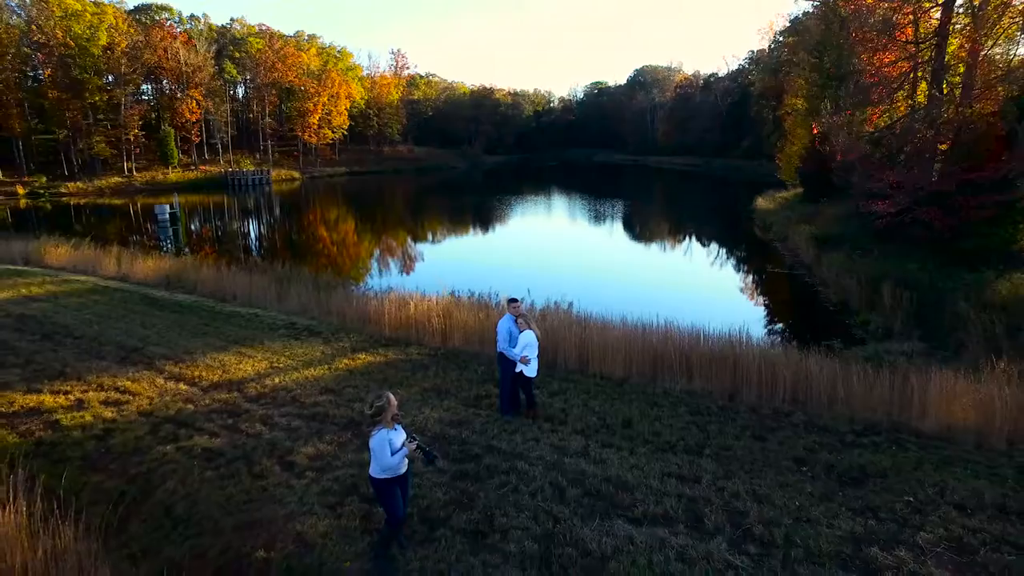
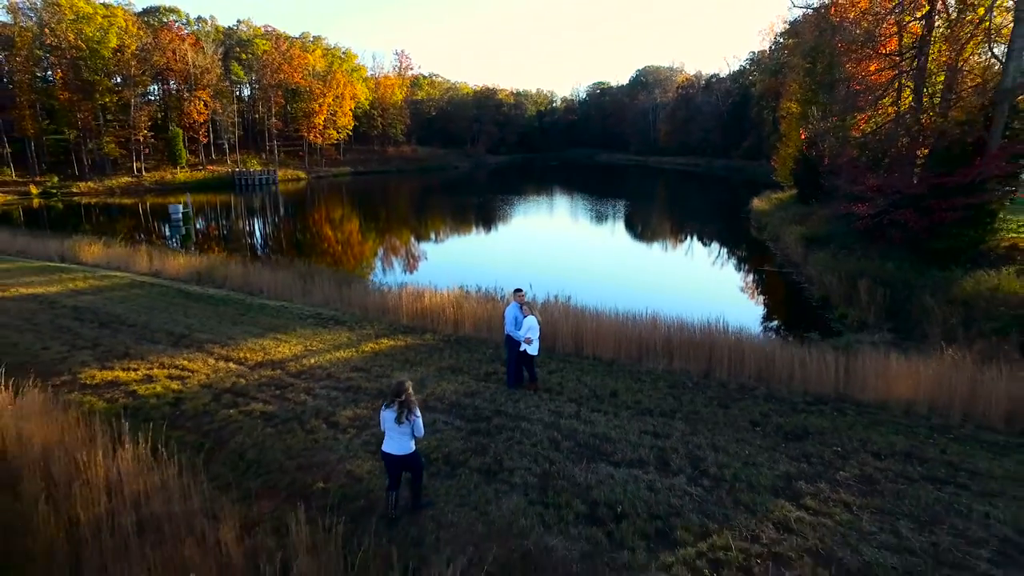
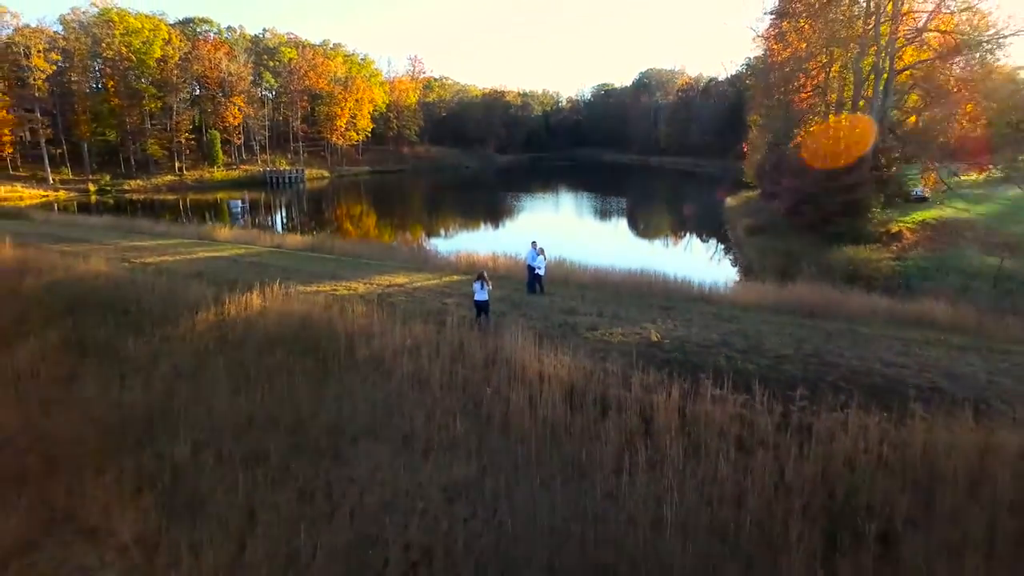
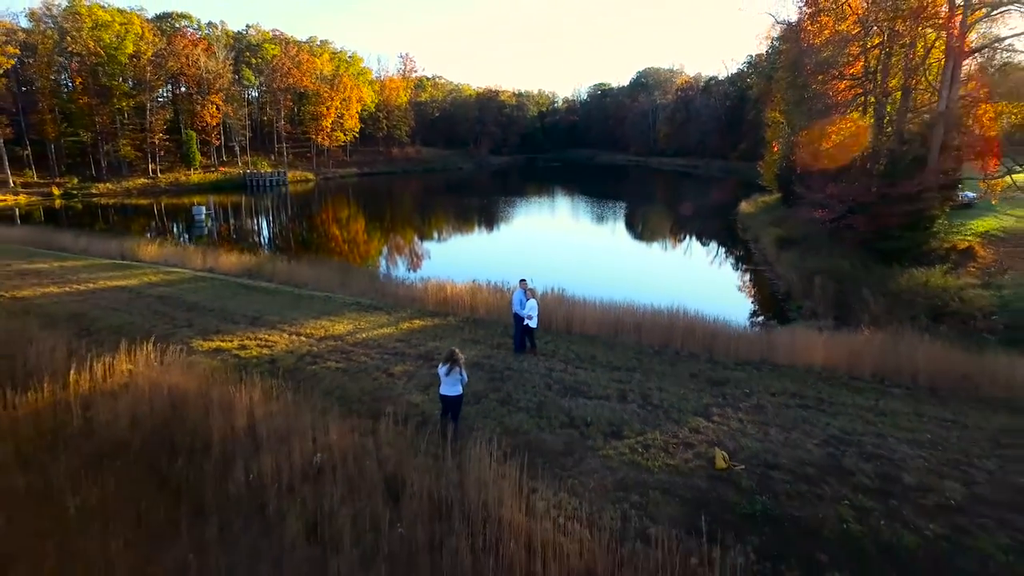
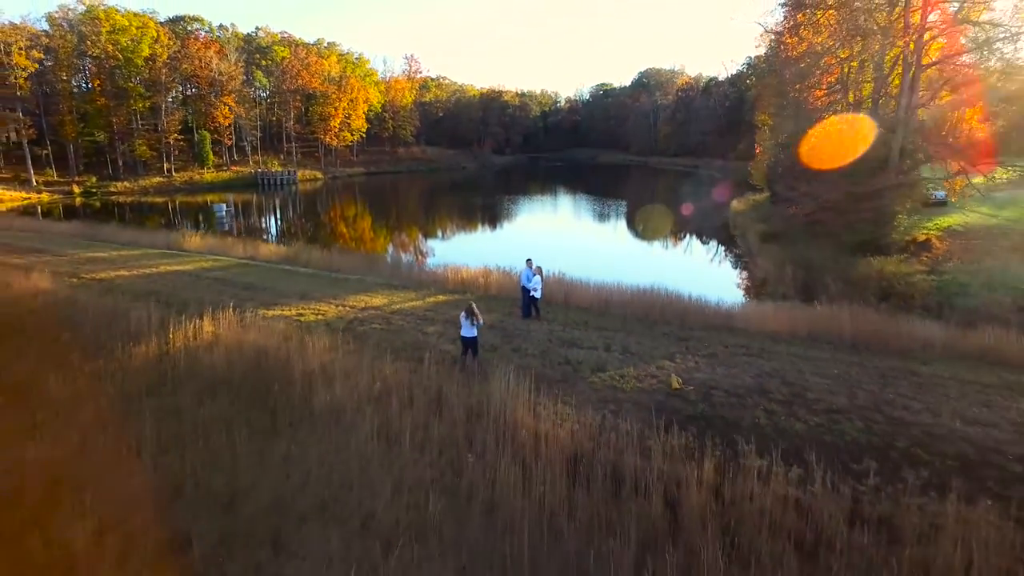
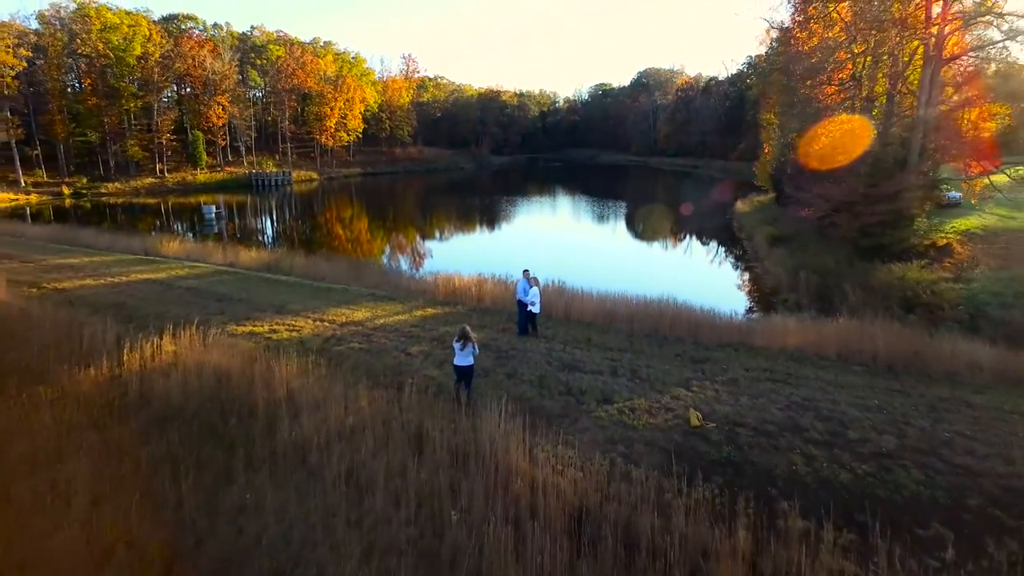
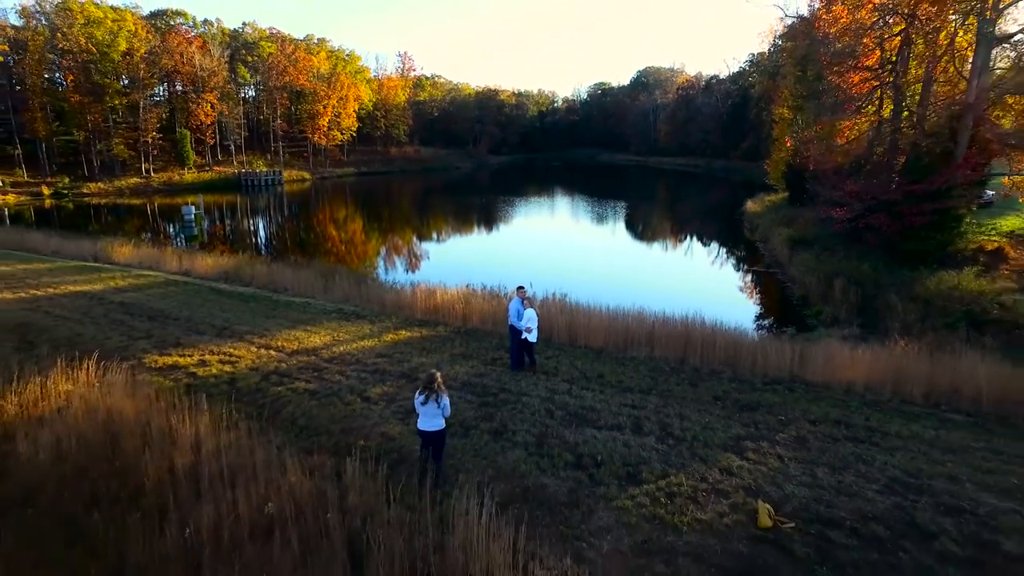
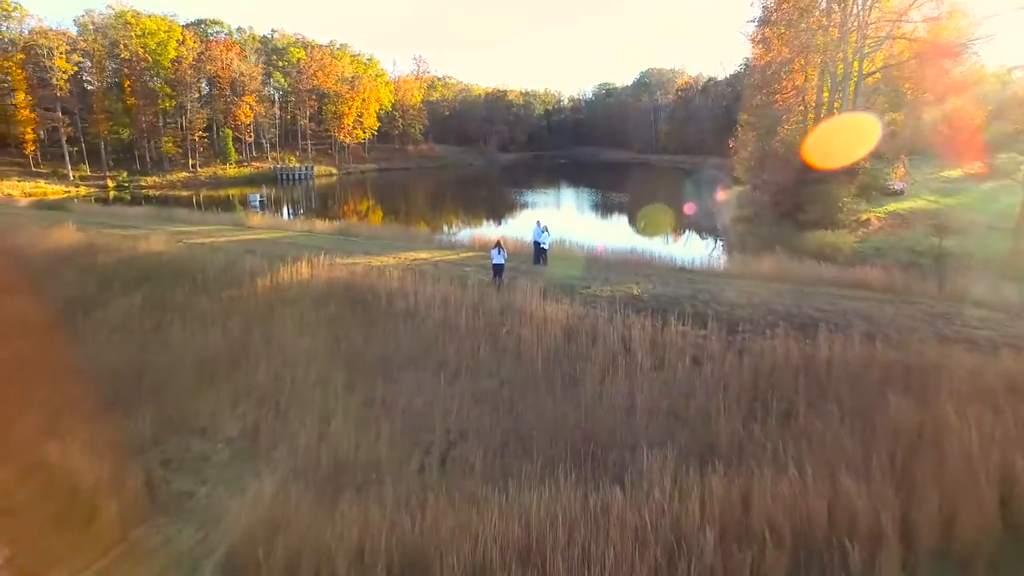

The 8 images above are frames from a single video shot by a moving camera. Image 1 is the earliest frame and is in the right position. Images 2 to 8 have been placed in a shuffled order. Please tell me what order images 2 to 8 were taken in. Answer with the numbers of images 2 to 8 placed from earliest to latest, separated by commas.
2, 7, 4, 6, 5, 3, 8
